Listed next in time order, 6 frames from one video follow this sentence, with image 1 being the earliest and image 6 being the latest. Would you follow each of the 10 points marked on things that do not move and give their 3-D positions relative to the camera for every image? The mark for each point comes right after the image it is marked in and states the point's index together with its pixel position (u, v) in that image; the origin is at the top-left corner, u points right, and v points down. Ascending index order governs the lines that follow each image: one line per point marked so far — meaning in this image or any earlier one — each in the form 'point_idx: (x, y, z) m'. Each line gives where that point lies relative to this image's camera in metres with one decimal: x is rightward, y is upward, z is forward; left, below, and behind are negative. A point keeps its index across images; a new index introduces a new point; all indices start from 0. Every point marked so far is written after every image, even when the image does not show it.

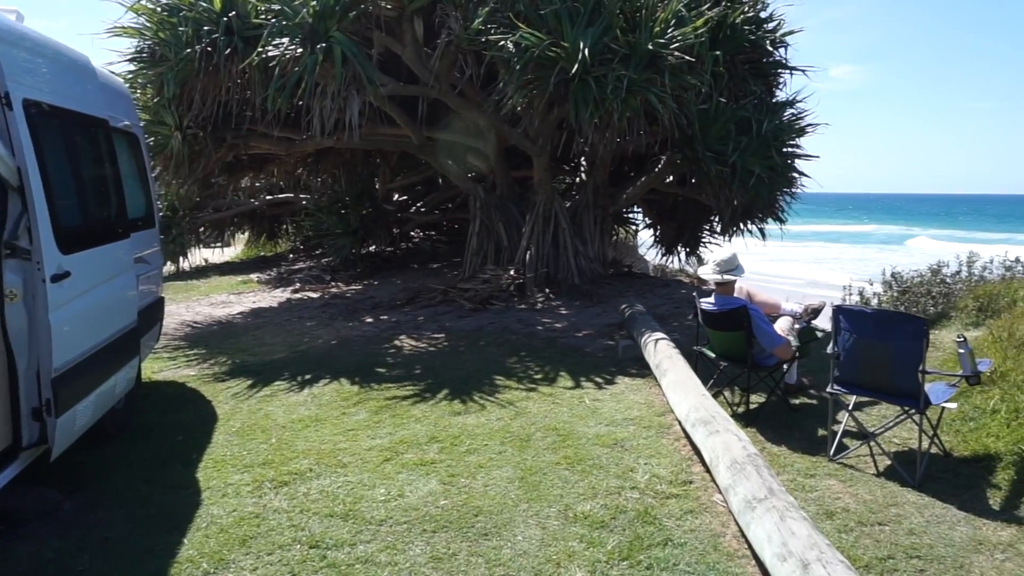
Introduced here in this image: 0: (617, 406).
0: (+0.8, -1.0, +5.9) m
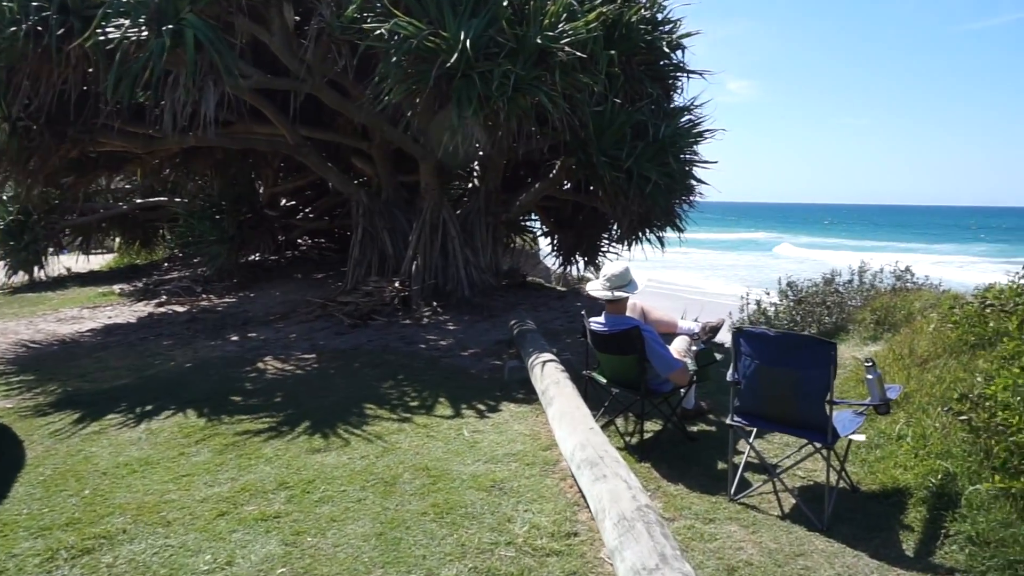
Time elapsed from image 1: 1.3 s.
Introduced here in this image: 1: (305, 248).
0: (-0.1, -1.1, +5.2) m
1: (-4.1, +0.8, +14.6) m
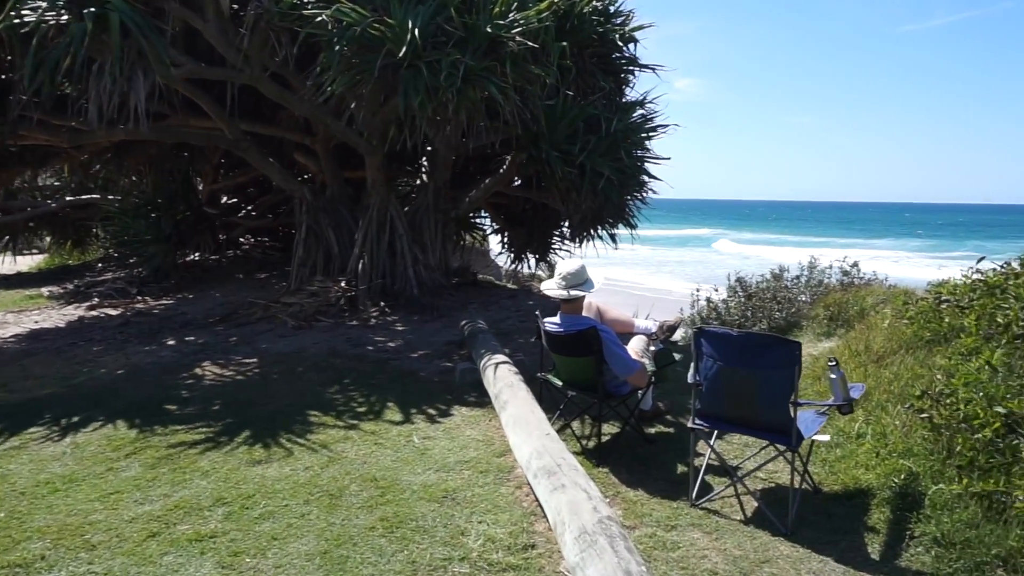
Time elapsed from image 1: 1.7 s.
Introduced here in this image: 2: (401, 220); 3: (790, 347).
0: (-0.4, -1.1, +4.9) m
1: (-5.1, +0.8, +14.1) m
2: (-1.4, +0.9, +9.5) m
3: (+1.3, -0.3, +3.5) m
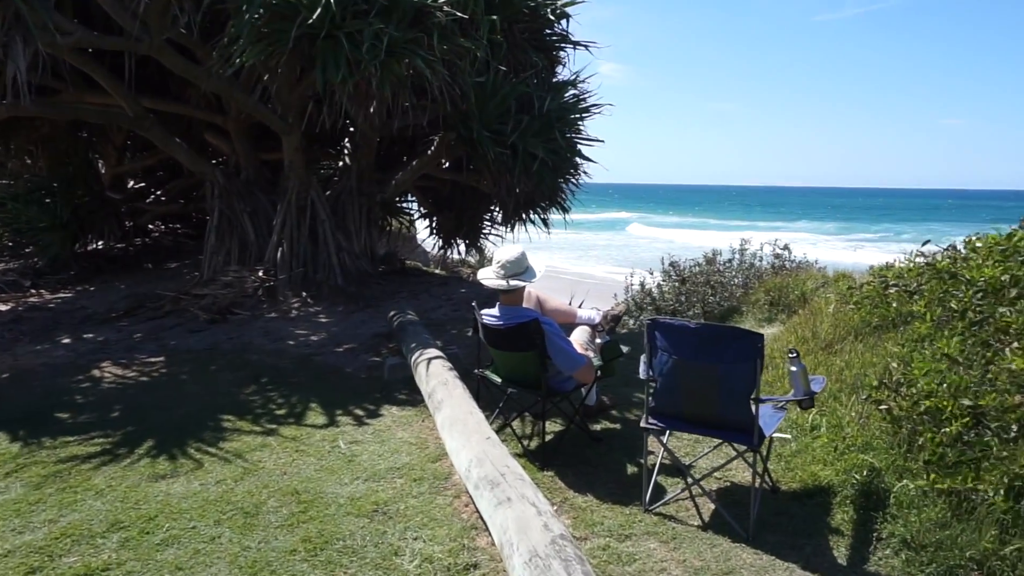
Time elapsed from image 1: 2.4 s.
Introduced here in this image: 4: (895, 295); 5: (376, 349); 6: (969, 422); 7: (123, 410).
0: (-0.8, -1.0, +4.5) m
1: (-6.4, +1.0, +13.1) m
2: (-2.3, +1.0, +8.9) m
3: (+1.0, -0.2, +3.2) m
4: (+2.6, -0.1, +4.9) m
5: (-1.2, -0.6, +6.7) m
6: (+2.0, -0.6, +3.2) m
7: (-3.0, -0.9, +5.6) m
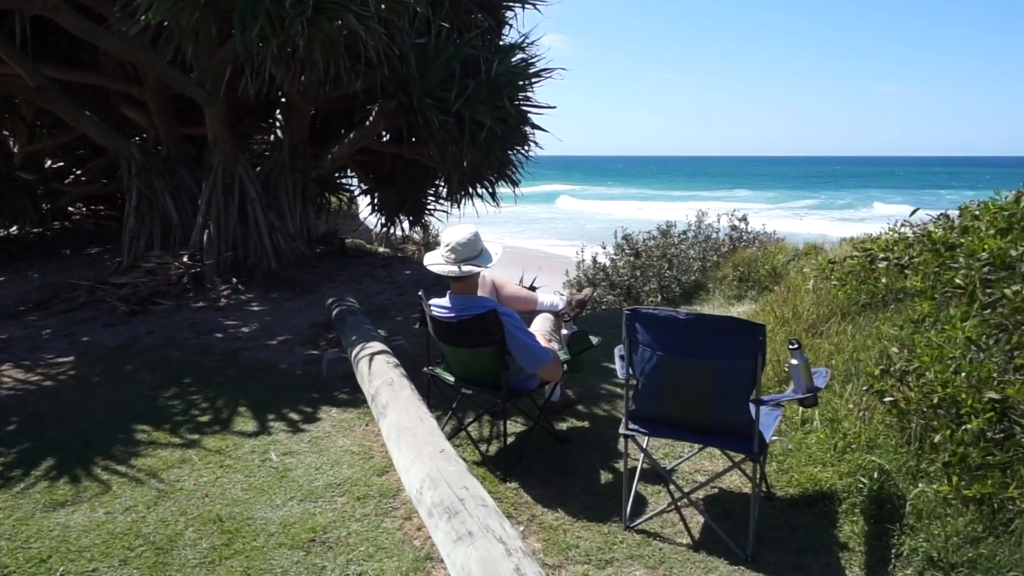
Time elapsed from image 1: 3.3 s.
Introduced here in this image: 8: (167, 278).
0: (-1.0, -0.9, +3.9) m
1: (-7.3, +1.2, +12.1) m
2: (-2.9, +1.2, +8.1) m
3: (+0.9, -0.2, +2.7) m
4: (+2.3, +0.1, +4.5) m
5: (-1.6, -0.4, +6.0) m
6: (+1.9, -0.5, +2.8) m
7: (-3.3, -0.9, +4.9) m
8: (-3.6, +0.1, +7.5) m
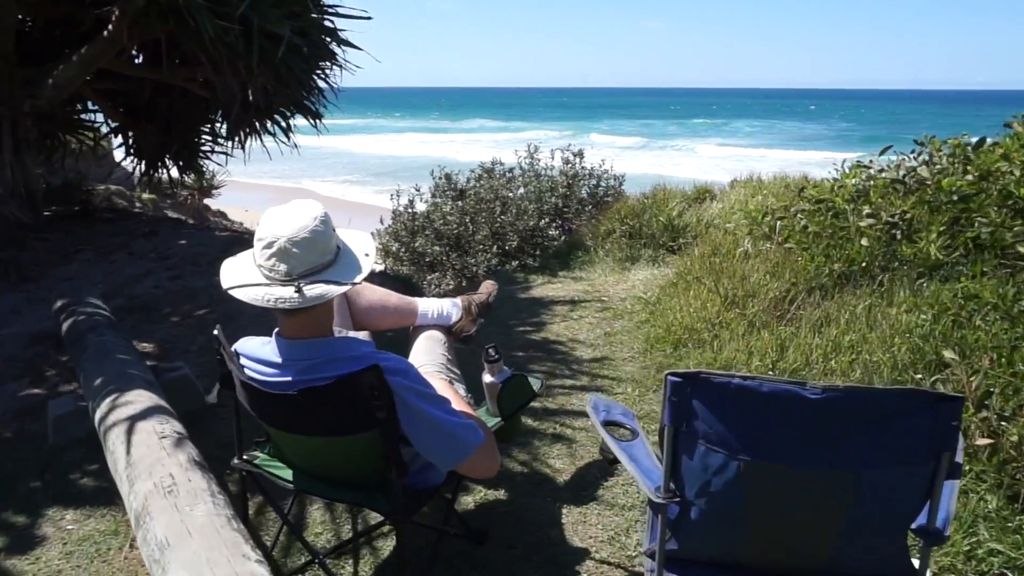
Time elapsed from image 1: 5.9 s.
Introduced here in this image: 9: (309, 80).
0: (-1.4, -1.1, +2.1) m
1: (-9.7, +1.2, +8.0) m
2: (-4.4, +1.3, +5.4) m
3: (+0.8, -0.2, +1.4) m
4: (+1.6, +0.3, +3.5) m
5: (-2.5, -0.4, +3.9) m
6: (+1.7, -0.5, +1.8) m
7: (-3.8, -1.1, +2.4) m
8: (-4.8, +0.1, +4.7) m
9: (-1.7, +1.7, +6.1) m
